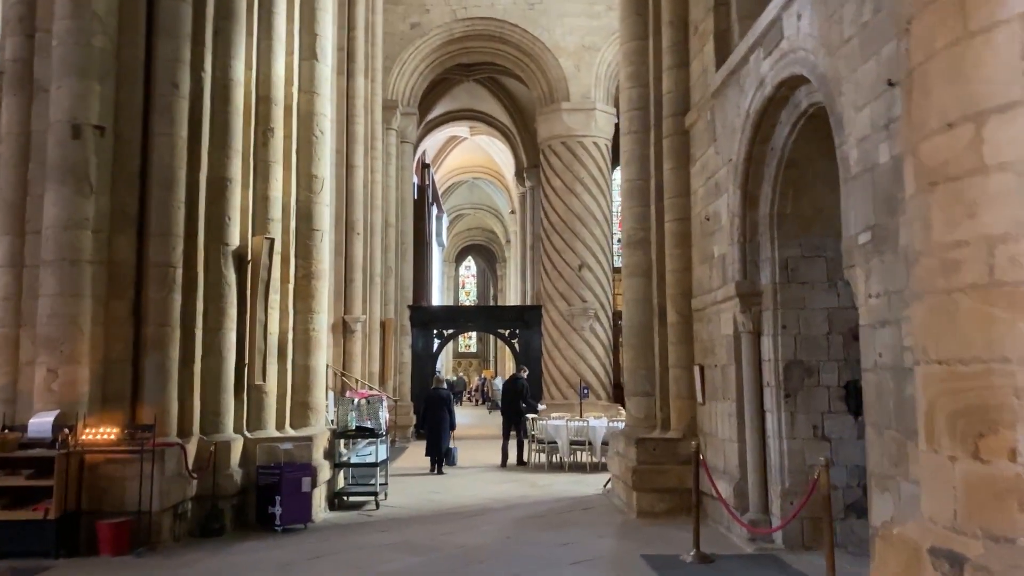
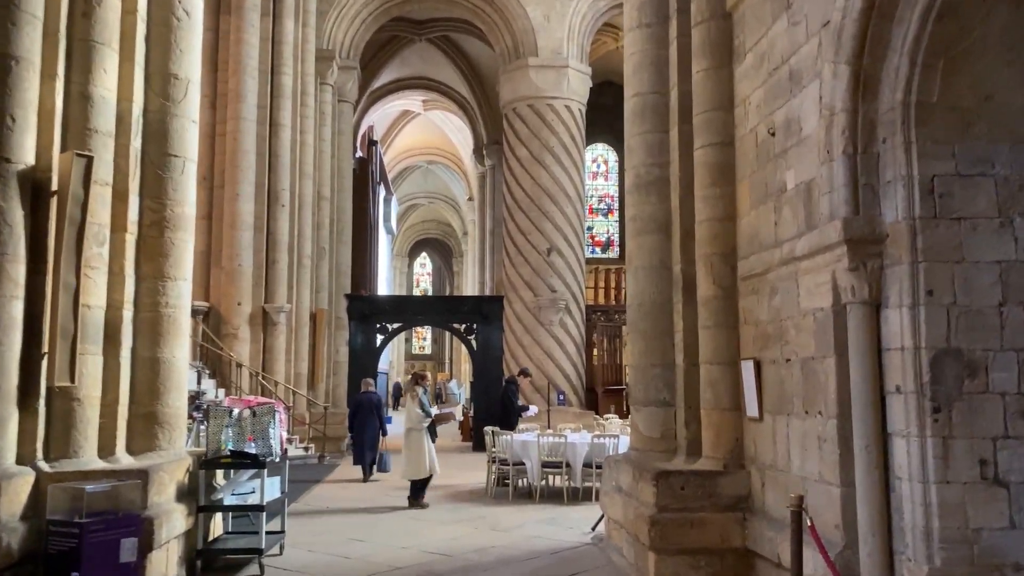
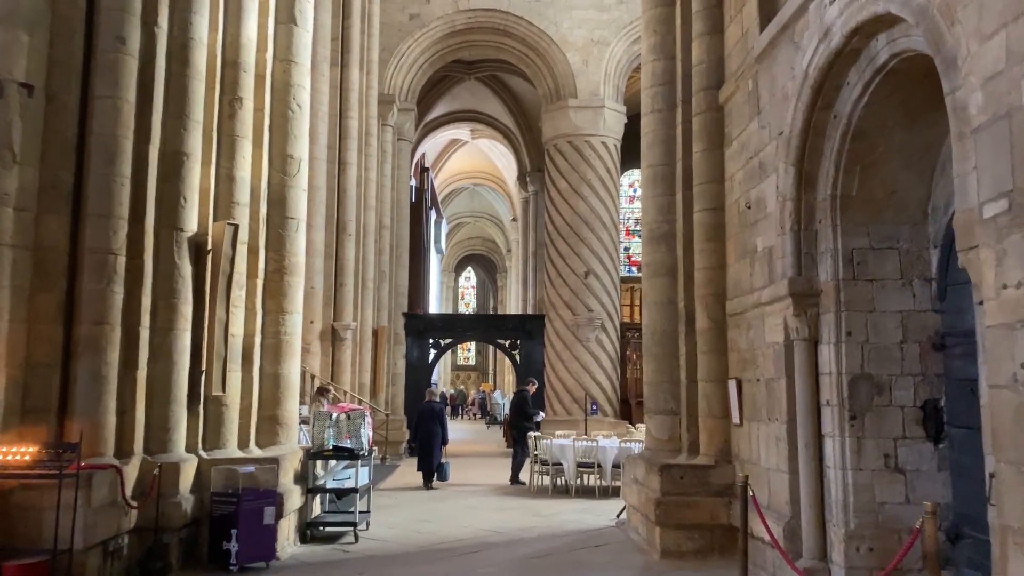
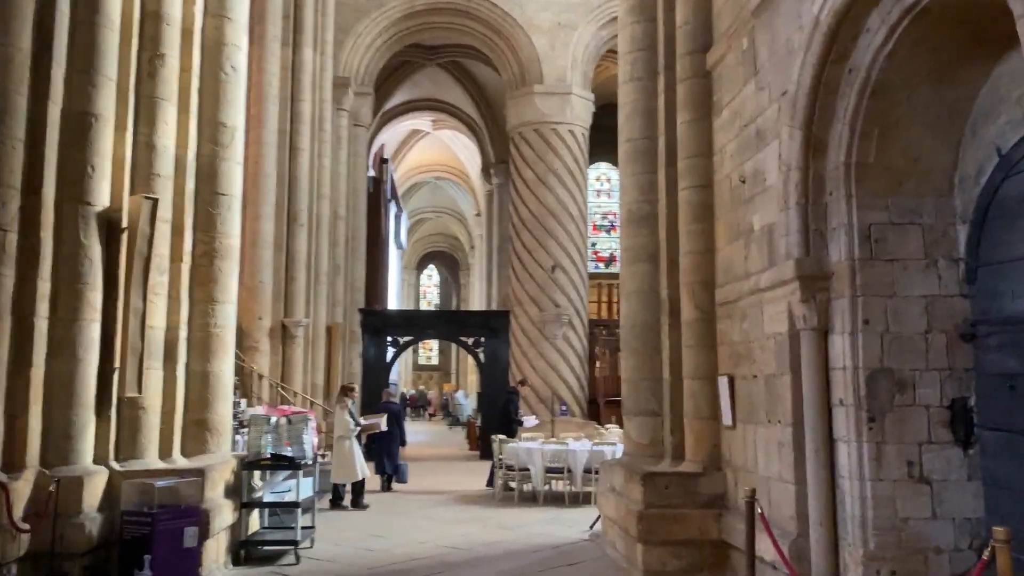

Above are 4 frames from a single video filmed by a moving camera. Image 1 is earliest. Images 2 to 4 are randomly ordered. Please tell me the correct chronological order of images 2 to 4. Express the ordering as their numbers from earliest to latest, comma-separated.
3, 4, 2
